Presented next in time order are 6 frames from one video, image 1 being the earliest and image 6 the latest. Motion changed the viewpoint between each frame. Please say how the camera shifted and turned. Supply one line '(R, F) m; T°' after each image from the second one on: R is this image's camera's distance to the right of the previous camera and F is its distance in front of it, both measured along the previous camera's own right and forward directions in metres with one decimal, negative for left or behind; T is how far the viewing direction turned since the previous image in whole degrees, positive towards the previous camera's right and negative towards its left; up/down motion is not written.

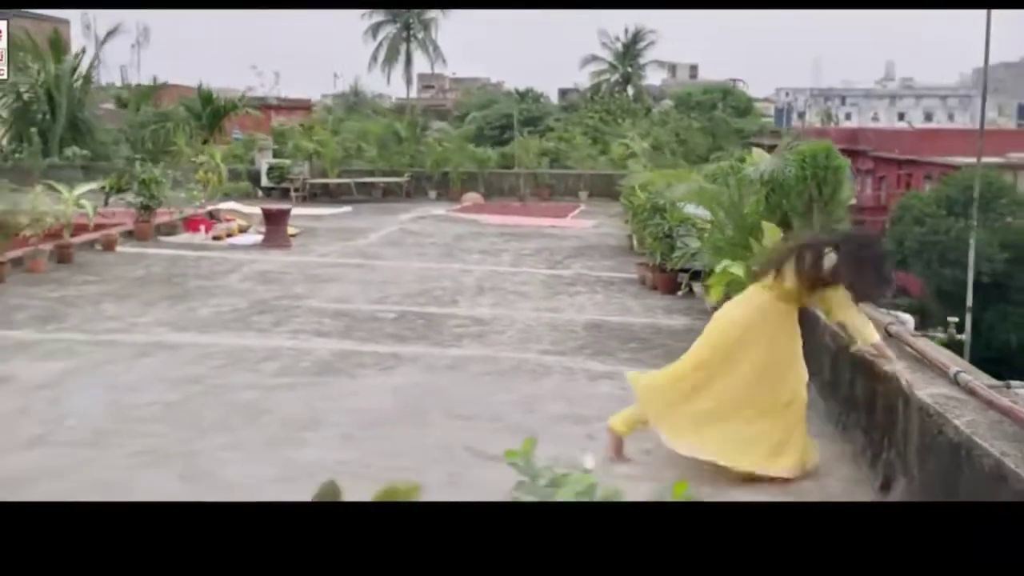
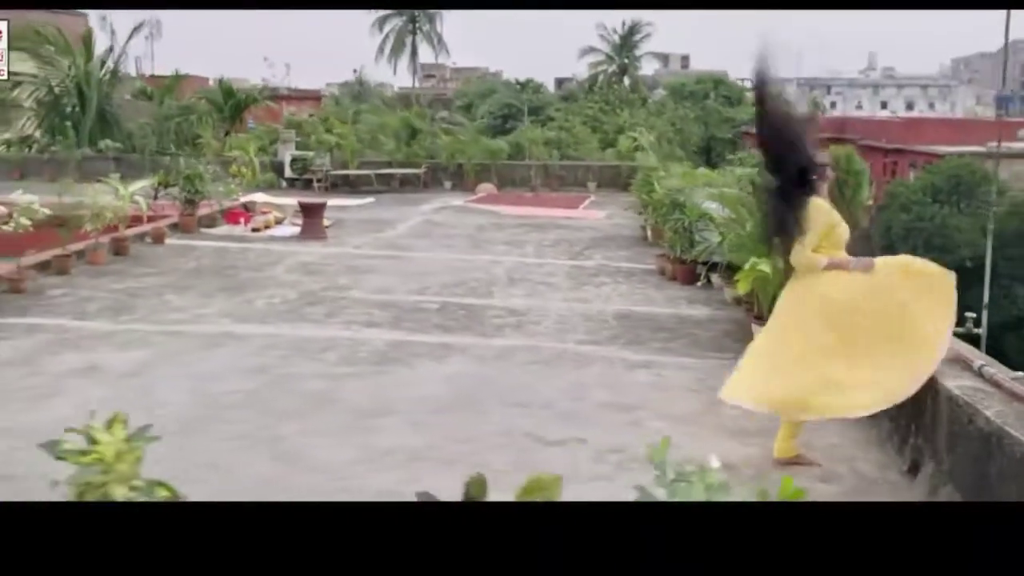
(-0.1, -0.2) m; +1°
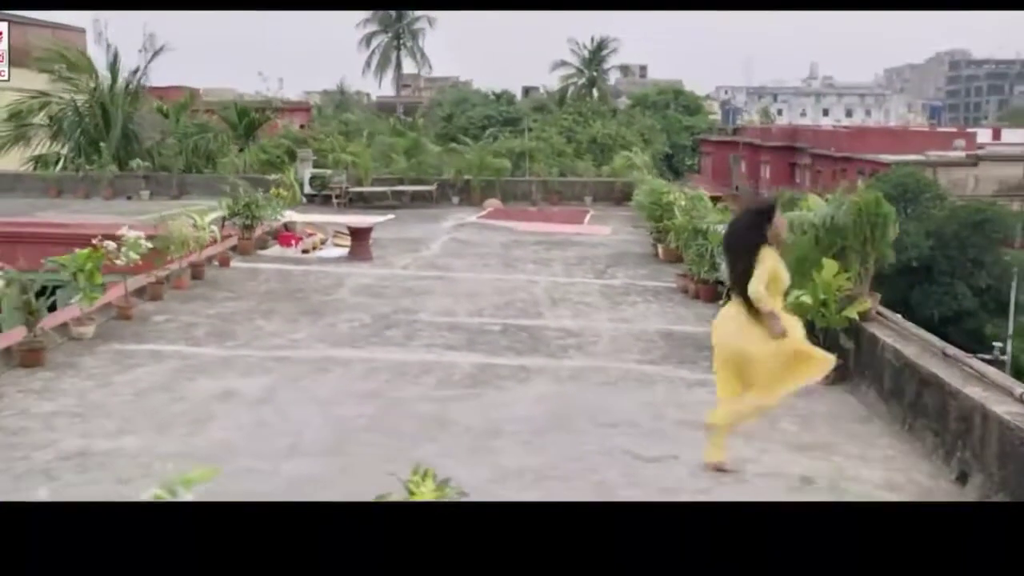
(-0.3, -0.3) m; +5°
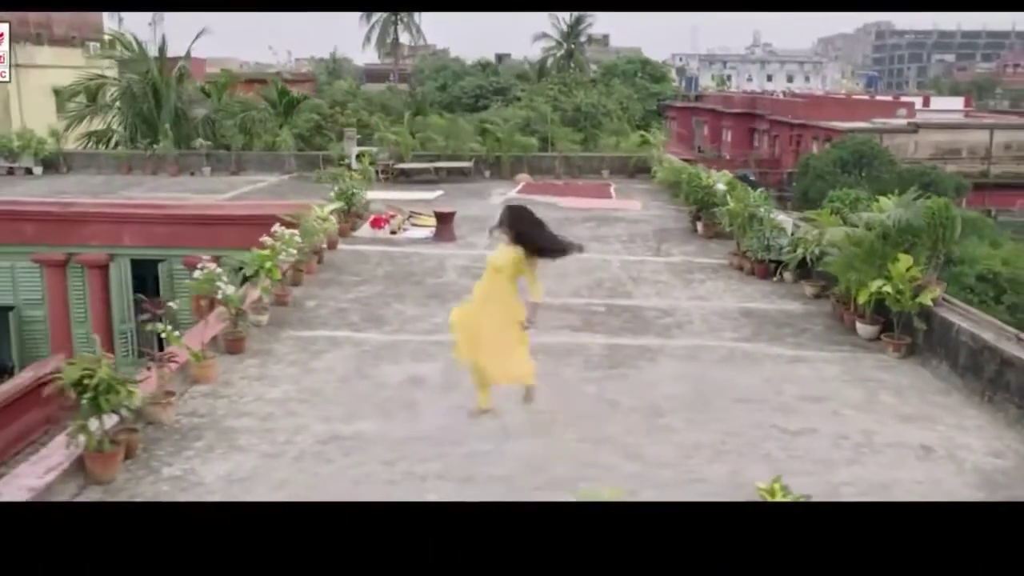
(-0.6, -0.4) m; +7°
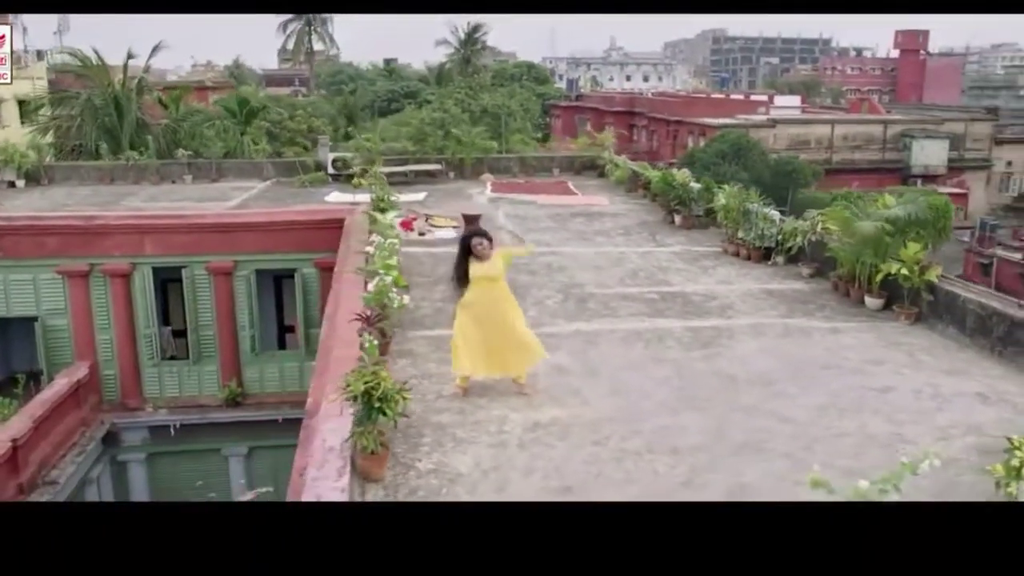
(-0.9, -0.3) m; +13°
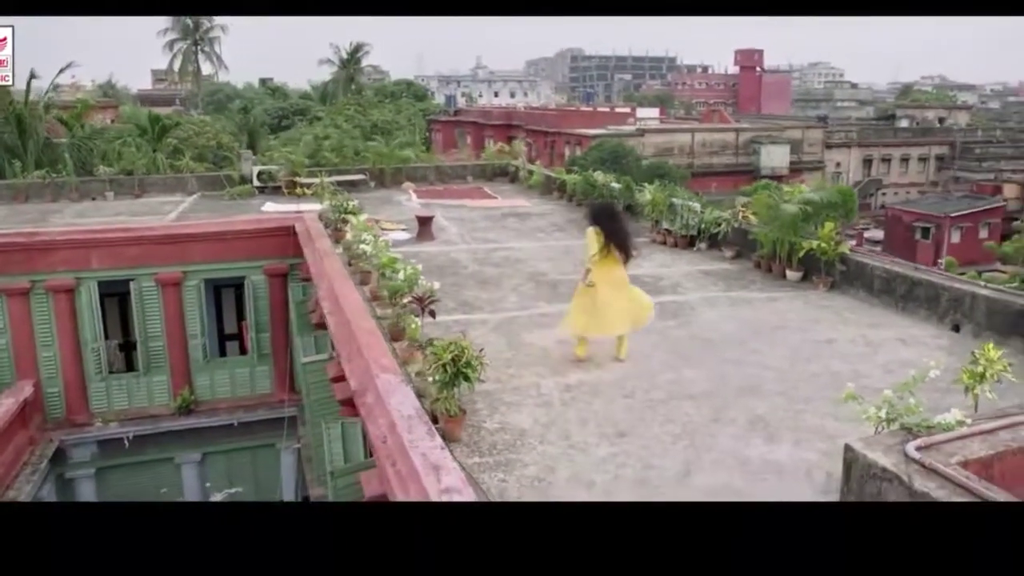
(-0.5, -0.1) m; +9°
